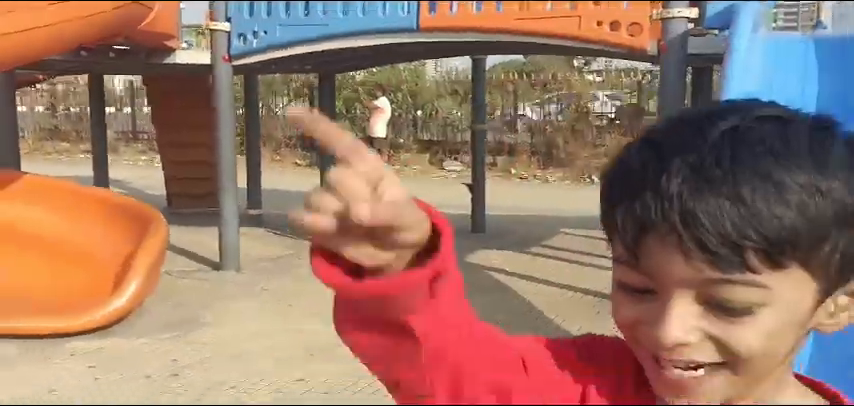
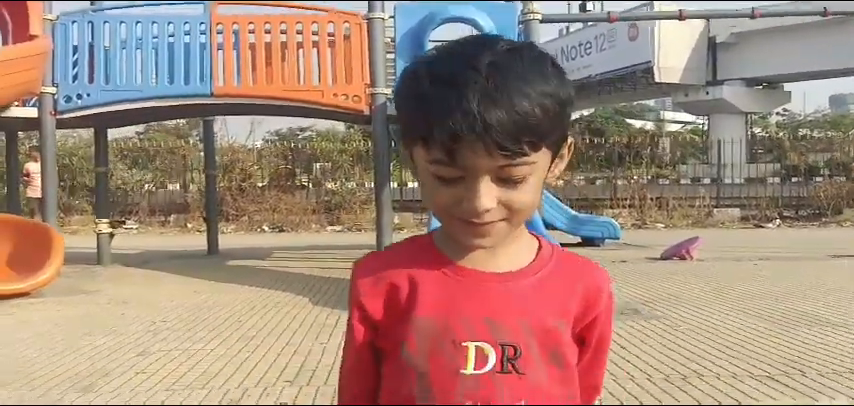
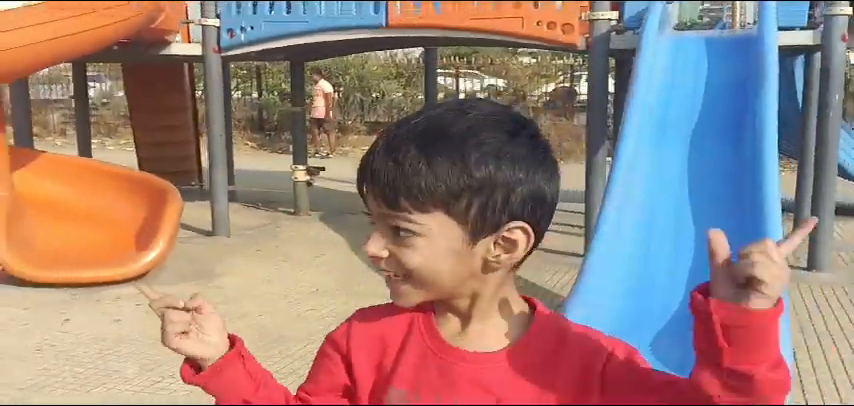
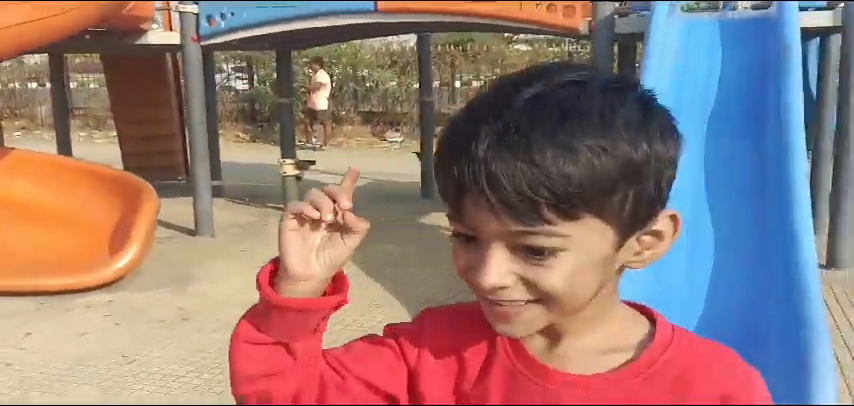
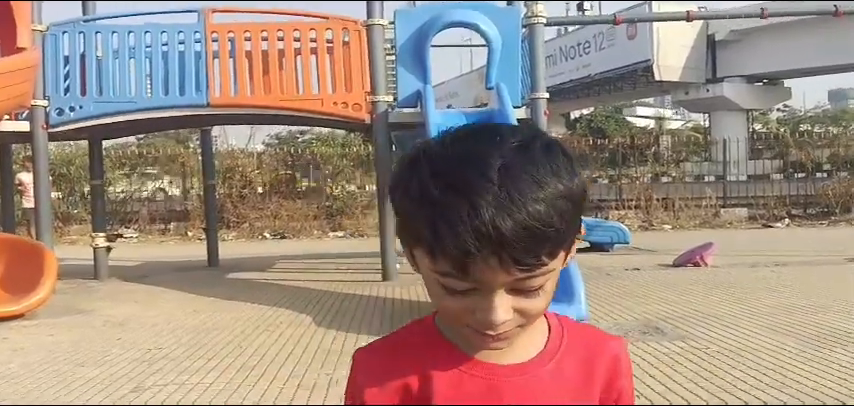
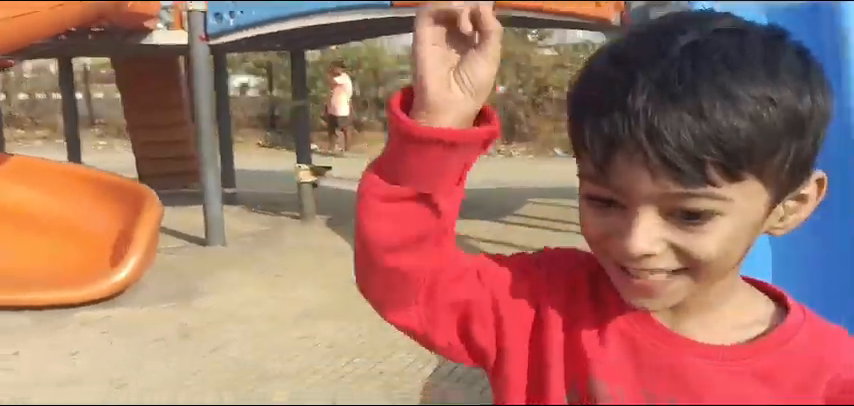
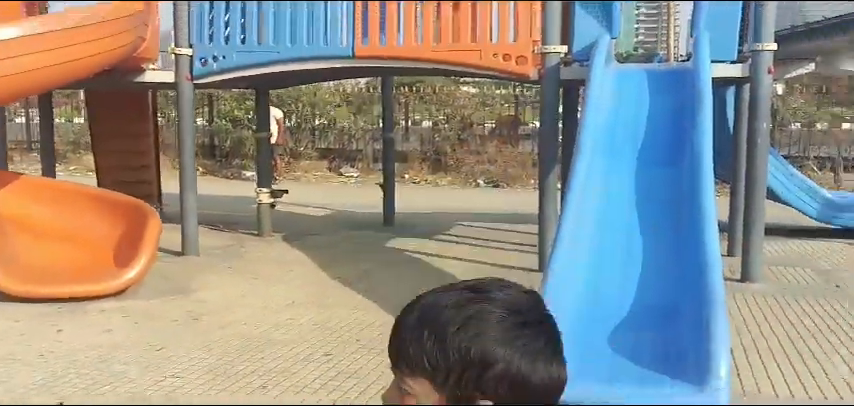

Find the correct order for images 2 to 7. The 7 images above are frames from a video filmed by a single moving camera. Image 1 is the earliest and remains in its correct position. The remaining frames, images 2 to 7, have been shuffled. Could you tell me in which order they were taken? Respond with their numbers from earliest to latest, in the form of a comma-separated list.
6, 4, 3, 7, 5, 2
